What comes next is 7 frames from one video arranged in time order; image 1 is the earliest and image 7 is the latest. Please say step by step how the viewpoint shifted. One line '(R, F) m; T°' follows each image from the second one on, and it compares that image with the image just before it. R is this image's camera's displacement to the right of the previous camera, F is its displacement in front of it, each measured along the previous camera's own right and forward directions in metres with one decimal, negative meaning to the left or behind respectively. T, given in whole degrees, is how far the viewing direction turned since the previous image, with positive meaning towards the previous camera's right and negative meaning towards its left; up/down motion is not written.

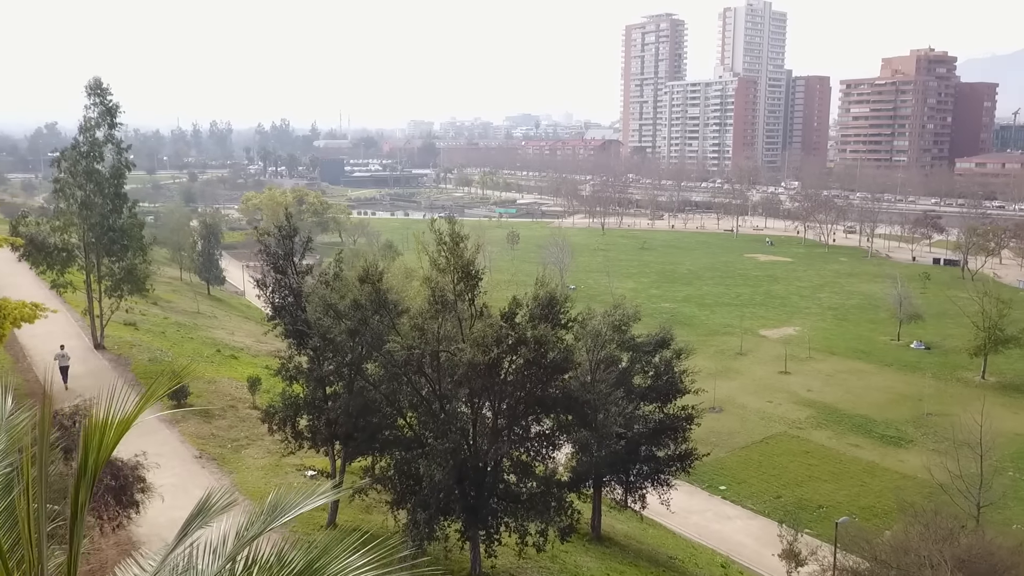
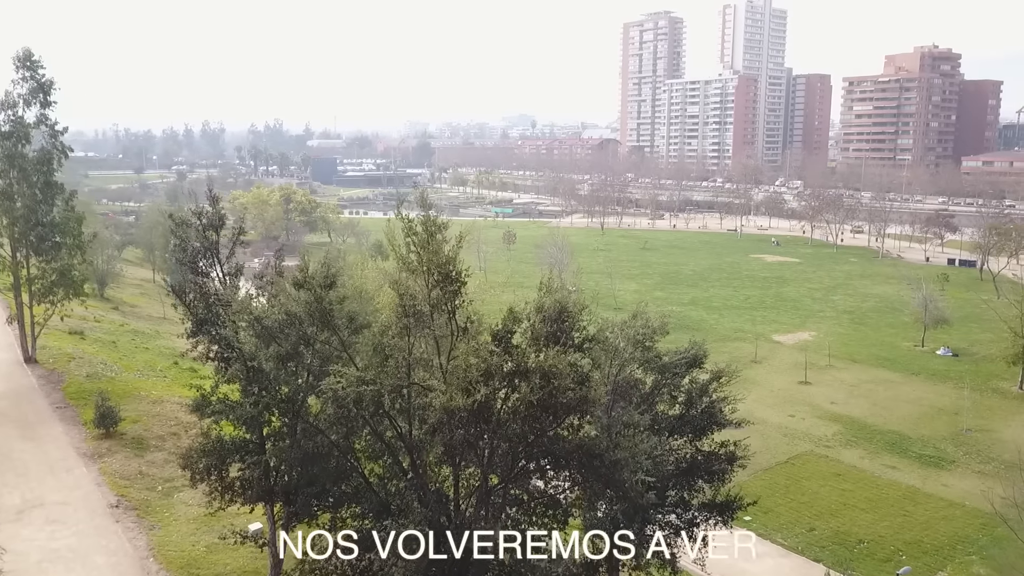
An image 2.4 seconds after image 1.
(0.0, +1.8) m; 0°
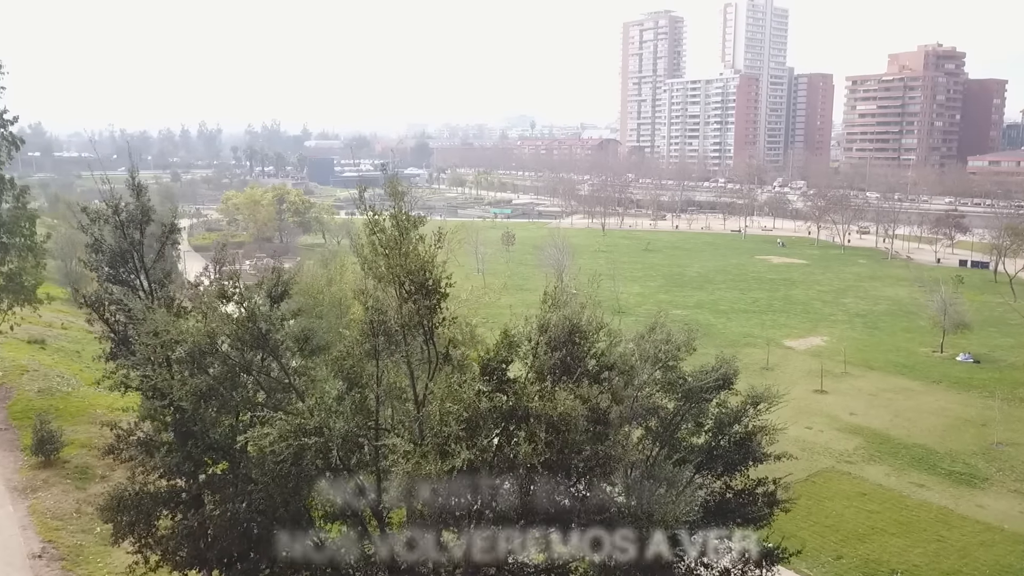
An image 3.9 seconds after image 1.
(0.0, +1.1) m; 0°
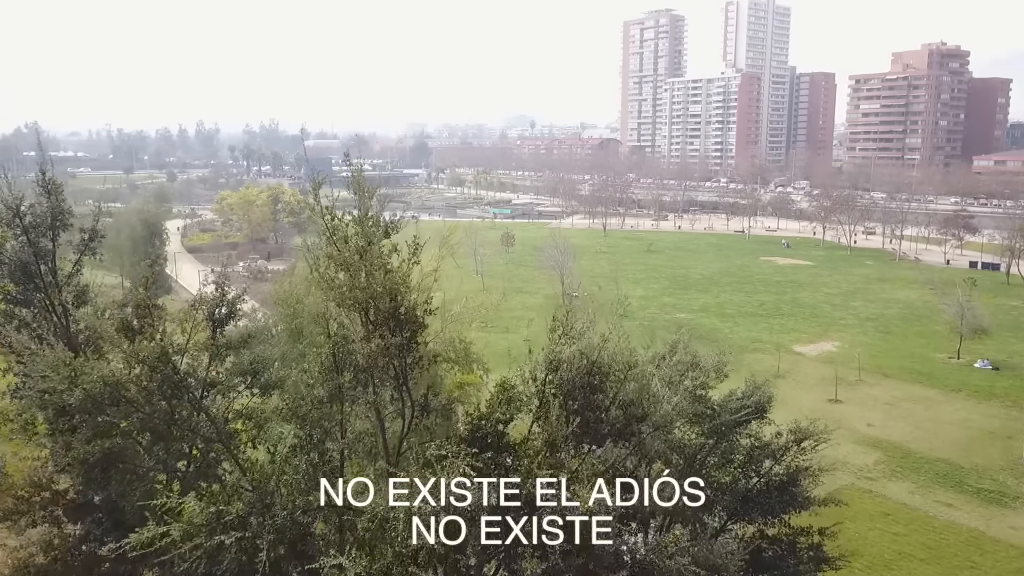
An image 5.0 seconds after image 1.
(0.0, +0.9) m; 0°
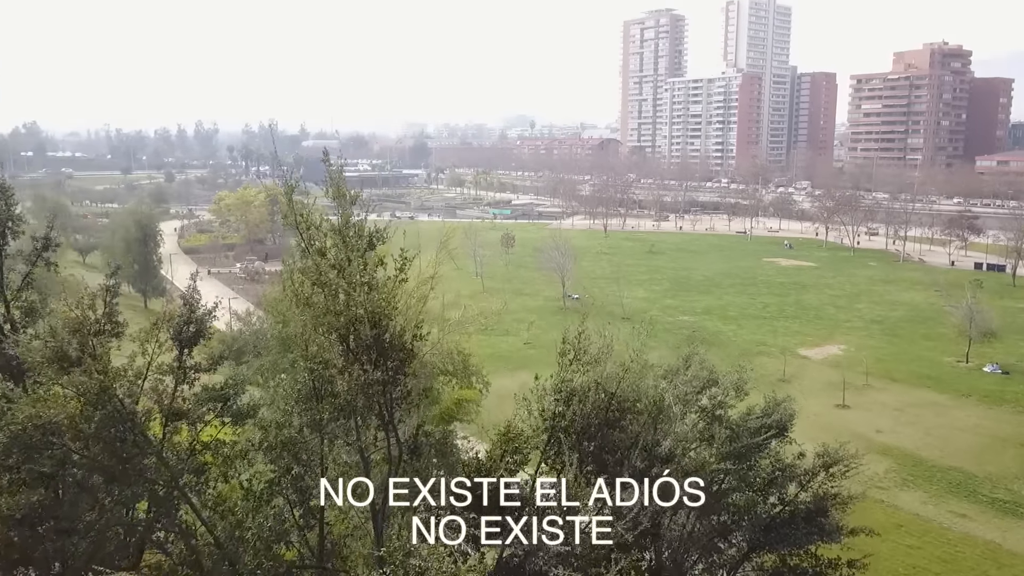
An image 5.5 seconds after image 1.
(0.0, +0.4) m; 0°
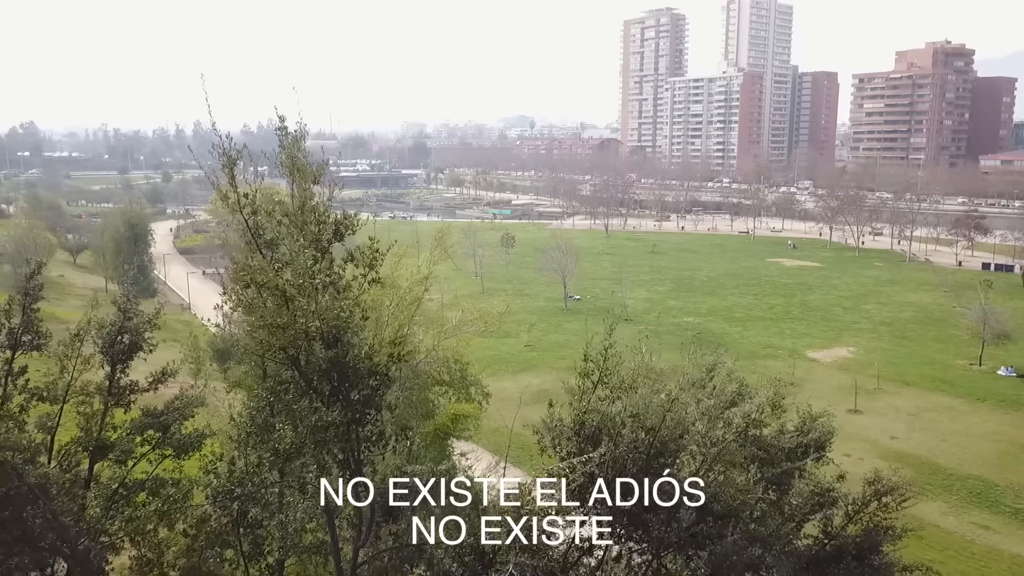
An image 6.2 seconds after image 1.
(0.0, +0.6) m; 0°
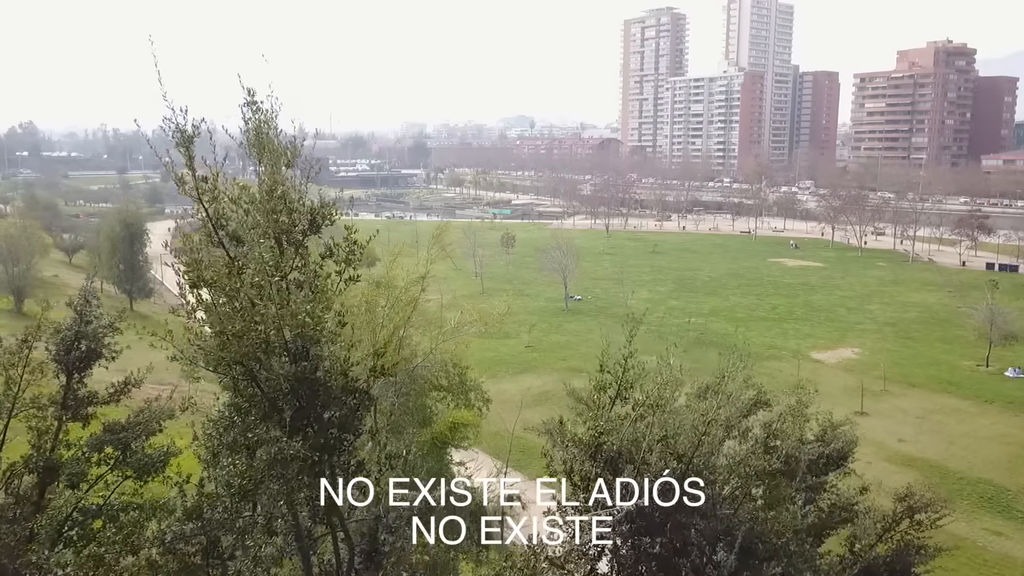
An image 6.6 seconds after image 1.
(0.0, +0.3) m; 0°
